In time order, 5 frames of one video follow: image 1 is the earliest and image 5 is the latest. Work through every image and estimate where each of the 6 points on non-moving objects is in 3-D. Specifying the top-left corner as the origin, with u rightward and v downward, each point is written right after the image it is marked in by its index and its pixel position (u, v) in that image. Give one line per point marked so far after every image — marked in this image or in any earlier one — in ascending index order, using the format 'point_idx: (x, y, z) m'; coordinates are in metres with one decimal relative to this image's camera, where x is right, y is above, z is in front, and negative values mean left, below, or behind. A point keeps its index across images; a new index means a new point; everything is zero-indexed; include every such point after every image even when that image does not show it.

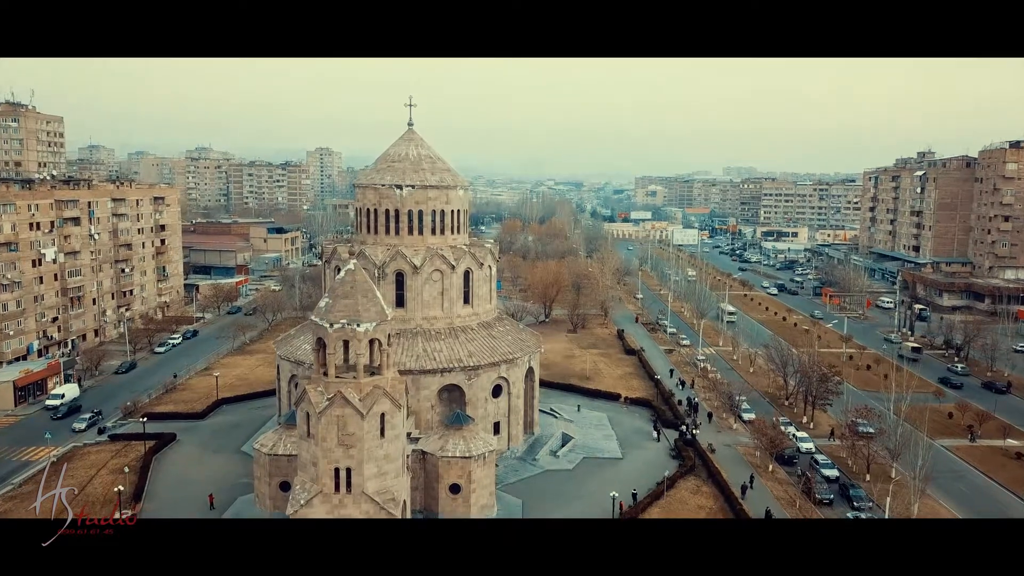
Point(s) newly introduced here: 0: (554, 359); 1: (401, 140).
0: (+1.1, -1.8, +18.8) m
1: (-1.9, +2.5, +12.8) m
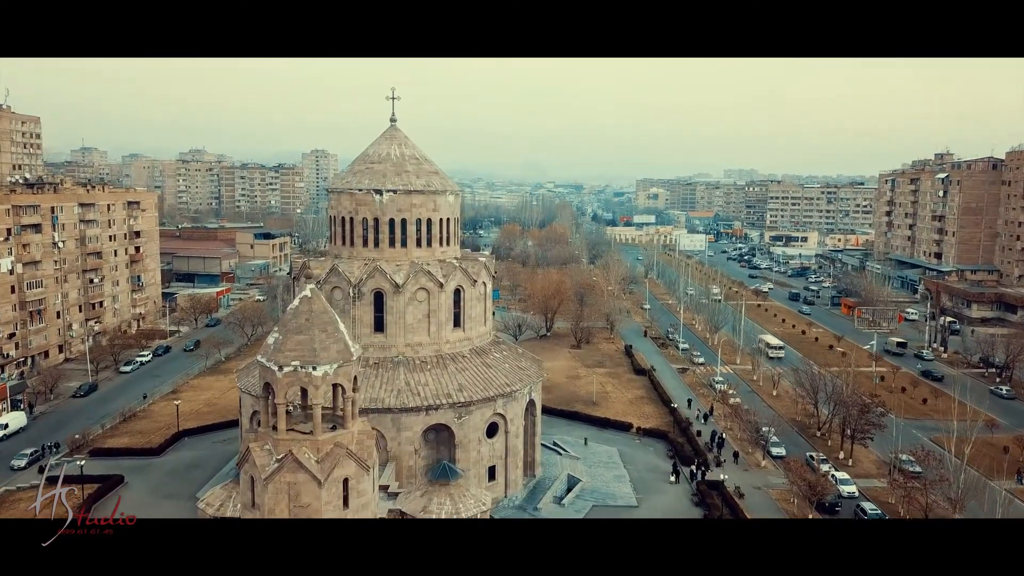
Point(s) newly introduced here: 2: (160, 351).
0: (+1.0, -2.1, +17.1) m
1: (-1.9, +2.2, +11.1) m
2: (-9.3, -1.7, +19.9) m
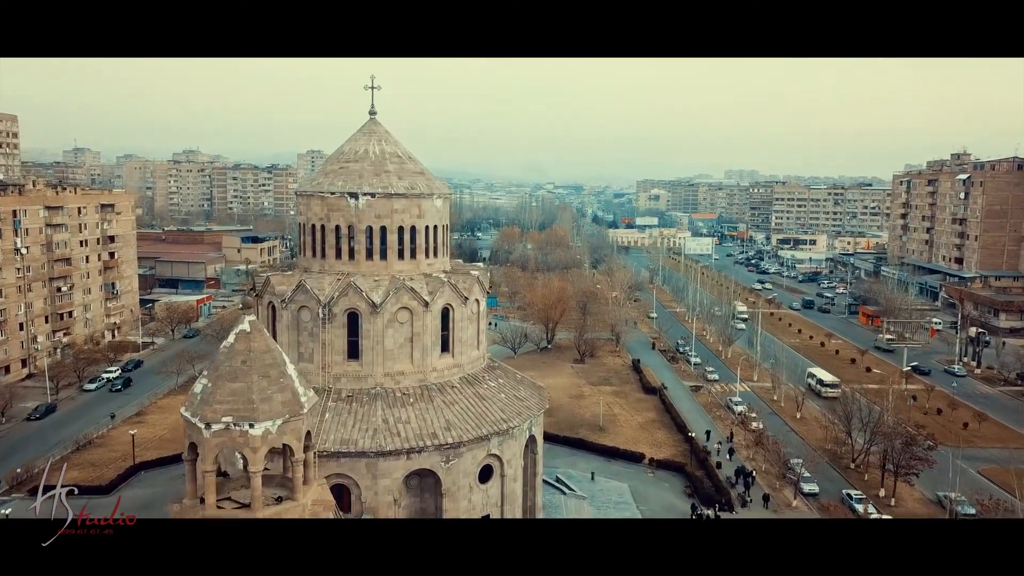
0: (+1.0, -2.3, +15.7) m
1: (-2.0, +2.0, +9.6) m
2: (-9.4, -1.9, +18.4) m
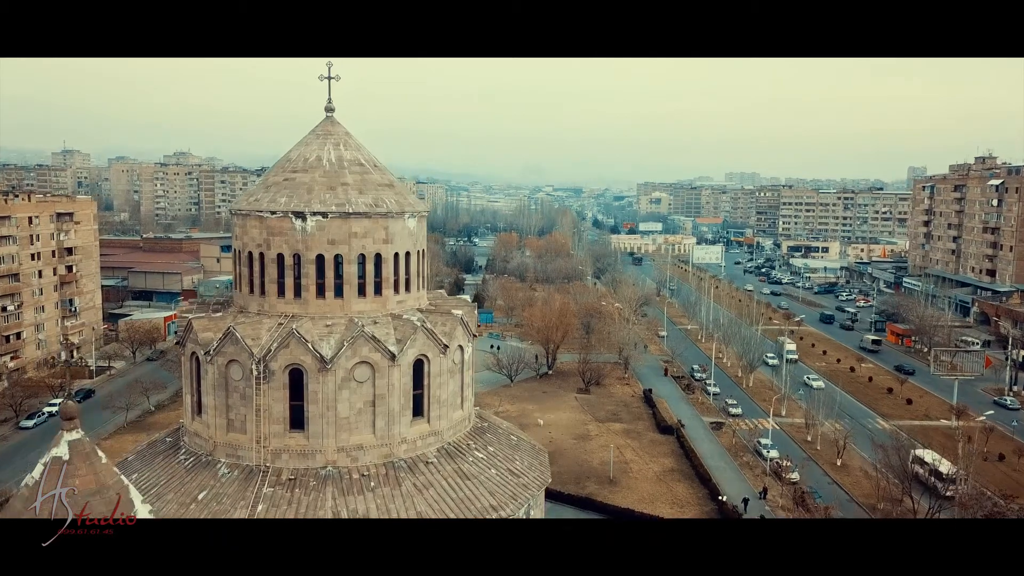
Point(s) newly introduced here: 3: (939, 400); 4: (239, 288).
0: (+0.9, -2.8, +13.6) m
1: (-2.0, +1.5, +7.6) m
2: (-9.4, -2.4, +16.4) m
3: (+8.9, -2.3, +15.8) m
4: (-2.7, 0.0, +7.3) m
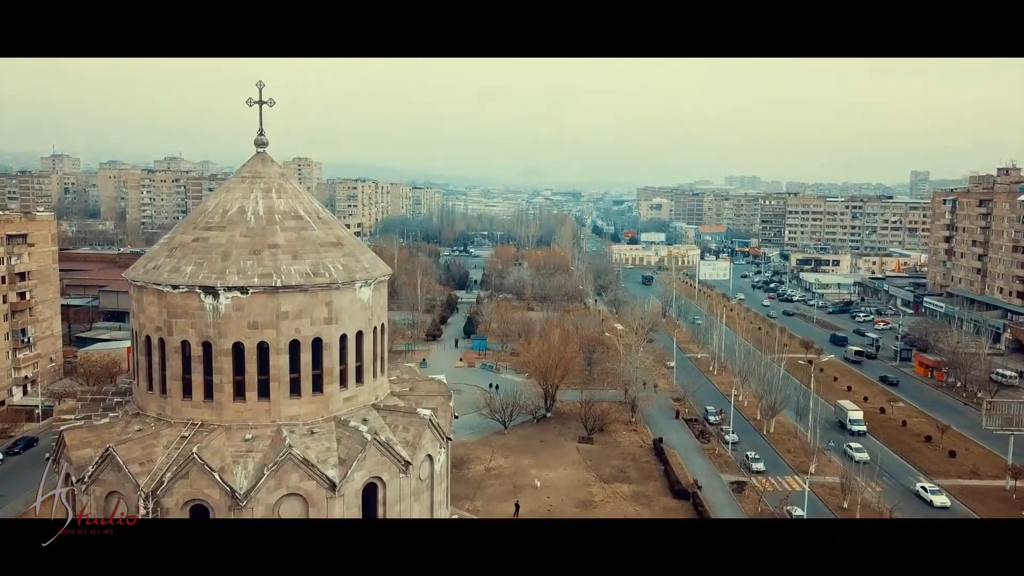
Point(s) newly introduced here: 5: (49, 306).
0: (+0.8, -3.5, +11.8) m
1: (-2.1, +0.8, +5.8) m
2: (-9.6, -3.1, +14.6) m
3: (+8.8, -3.0, +14.0) m
4: (-2.8, -0.7, +5.6) m
5: (-12.4, -0.5, +20.0) m
